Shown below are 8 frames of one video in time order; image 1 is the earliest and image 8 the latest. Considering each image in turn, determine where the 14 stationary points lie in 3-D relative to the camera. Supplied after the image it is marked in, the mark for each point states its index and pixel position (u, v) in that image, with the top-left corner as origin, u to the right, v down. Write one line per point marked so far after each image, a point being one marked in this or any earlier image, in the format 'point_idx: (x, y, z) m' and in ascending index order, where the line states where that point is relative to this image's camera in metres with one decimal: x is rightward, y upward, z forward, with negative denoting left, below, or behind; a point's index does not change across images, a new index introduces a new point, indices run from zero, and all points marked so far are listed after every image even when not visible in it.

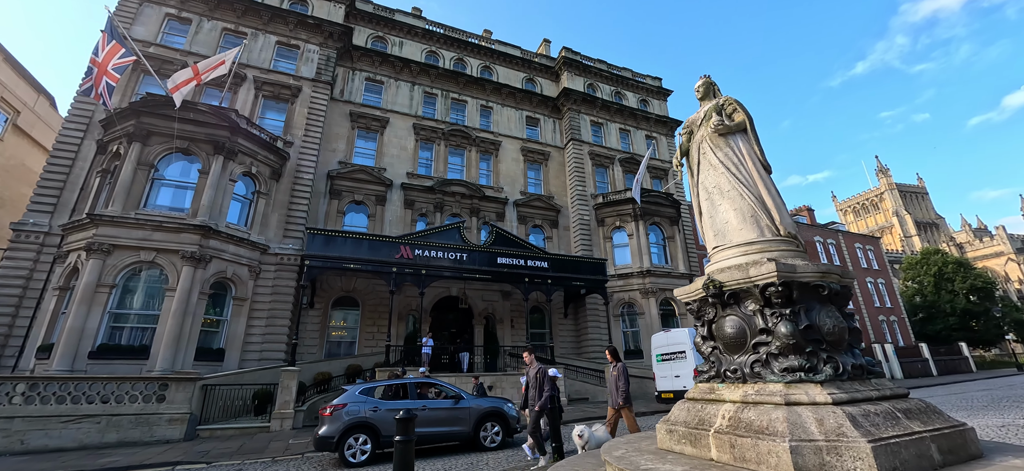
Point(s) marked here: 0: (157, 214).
0: (-13.4, +0.8, +14.6) m
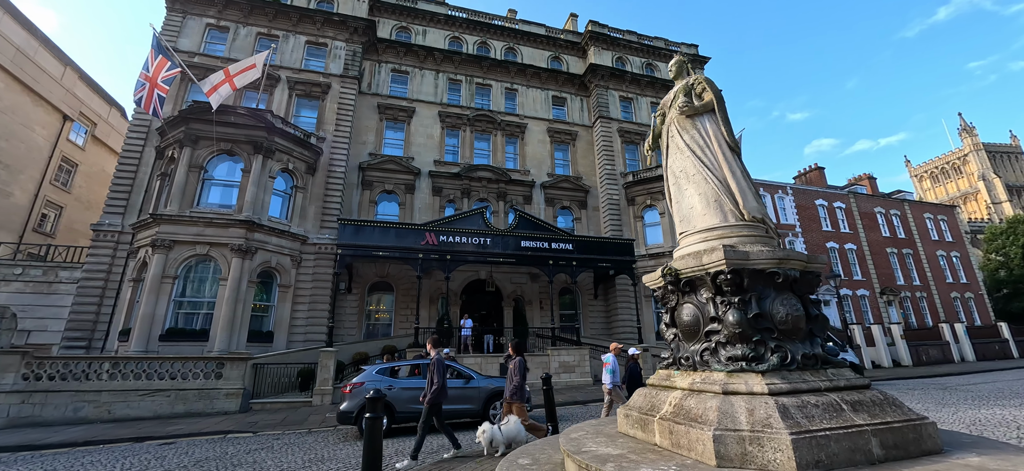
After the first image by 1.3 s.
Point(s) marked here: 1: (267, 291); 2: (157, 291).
0: (-12.6, +1.0, +16.1) m
1: (-10.7, -2.5, +17.0) m
2: (-13.3, -2.1, +14.6) m
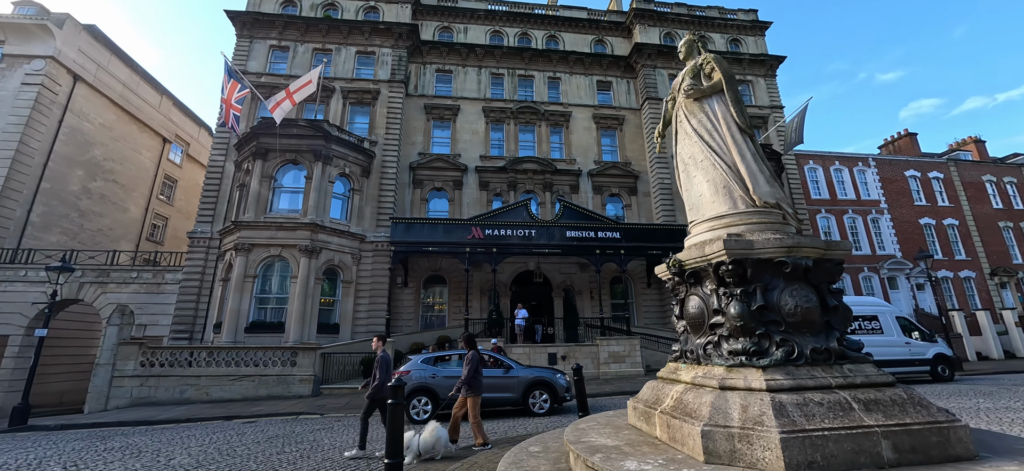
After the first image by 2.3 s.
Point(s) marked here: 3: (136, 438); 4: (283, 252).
0: (-10.7, +0.9, +17.9) m
1: (-8.6, -2.5, +18.5) m
2: (-11.5, -2.3, +16.5) m
3: (-7.6, -4.1, +7.8) m
4: (-10.2, -0.7, +17.2) m
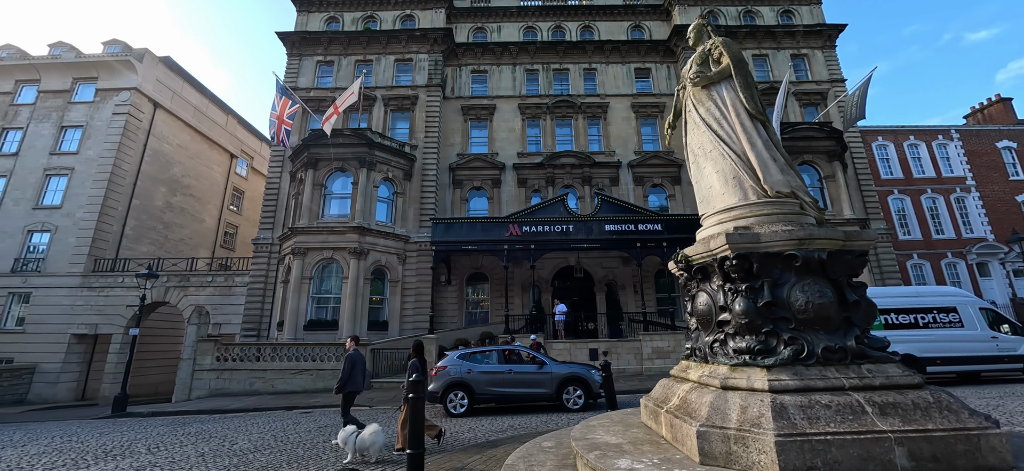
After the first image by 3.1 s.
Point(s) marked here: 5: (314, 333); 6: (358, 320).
0: (-9.0, +0.7, +19.1) m
1: (-6.6, -2.6, +19.6) m
2: (-9.8, -2.5, +17.9) m
3: (-6.9, -4.3, +8.8) m
4: (-8.4, -0.9, +18.4) m
5: (-9.0, -4.5, +17.6) m
6: (-7.1, -3.9, +17.9) m
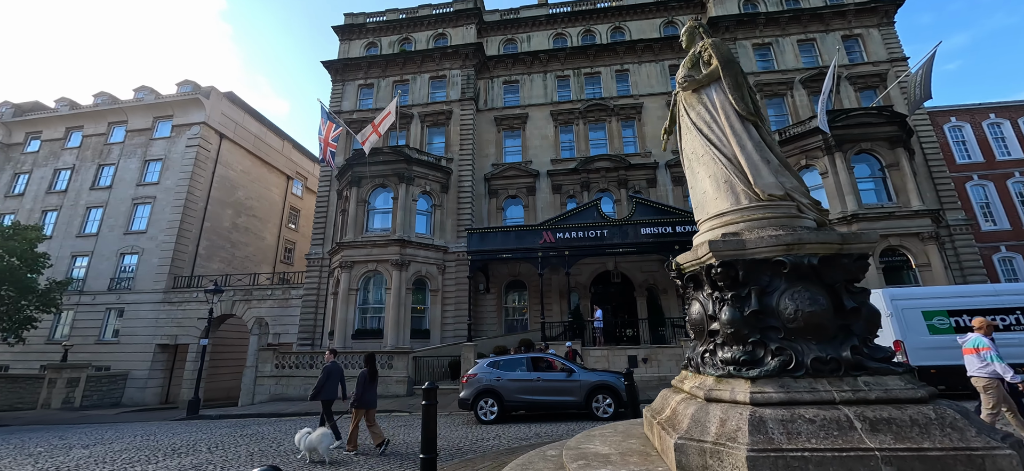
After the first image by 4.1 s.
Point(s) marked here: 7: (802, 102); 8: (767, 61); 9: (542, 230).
0: (-7.2, 0.0, +20.2) m
1: (-4.7, -3.2, +20.3) m
2: (-8.1, -3.2, +19.0) m
3: (-6.2, -4.8, +9.6) m
4: (-6.7, -1.6, +19.4) m
5: (-7.3, -5.1, +18.6) m
6: (-5.4, -4.5, +18.7) m
7: (+13.9, +6.4, +18.4) m
8: (+13.1, +9.0, +19.9) m
9: (+1.5, +0.3, +18.9) m
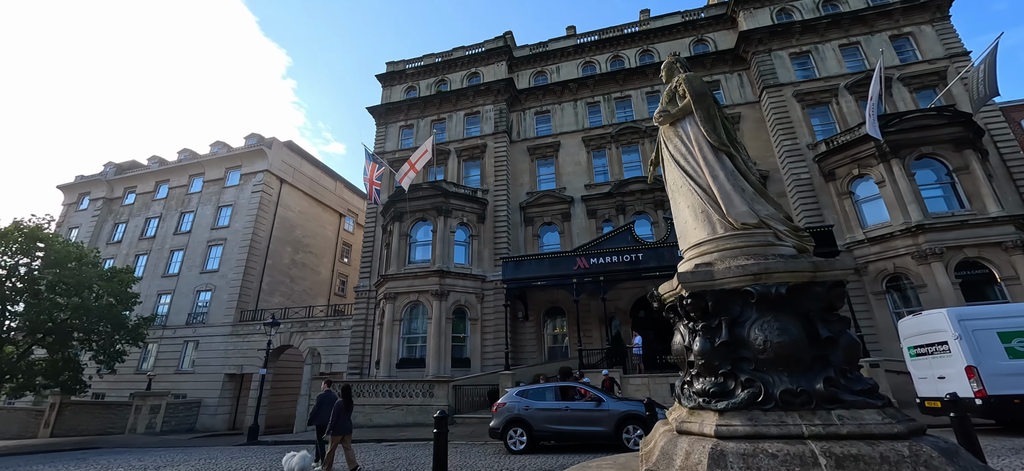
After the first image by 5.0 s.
0: (-5.3, -1.7, +21.1) m
1: (-2.7, -4.8, +20.7) m
2: (-6.2, -4.9, +19.8) m
3: (-5.4, -5.8, +10.2) m
4: (-4.9, -3.2, +20.1) m
5: (-5.4, -6.7, +19.2) m
6: (-3.5, -6.1, +19.1) m
7: (+15.2, +5.7, +17.3) m
8: (+14.5, +8.2, +19.0) m
9: (+3.2, -1.0, +18.8) m
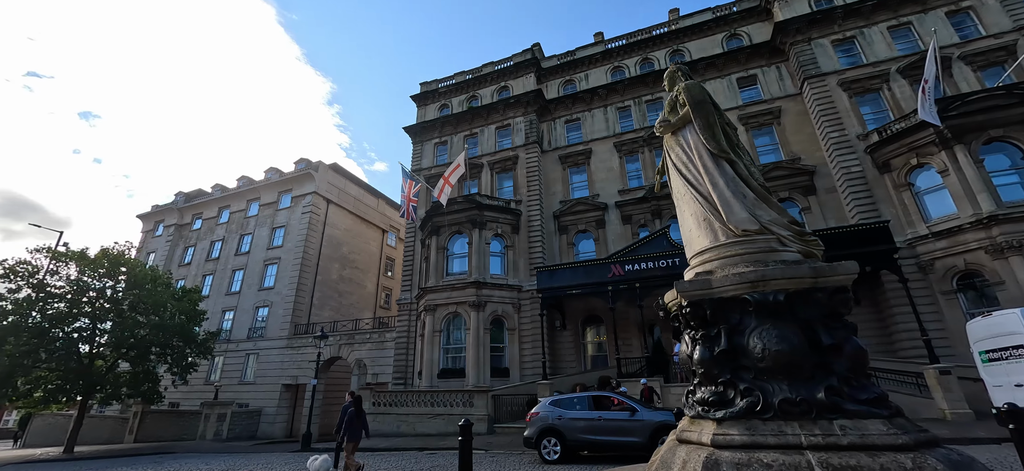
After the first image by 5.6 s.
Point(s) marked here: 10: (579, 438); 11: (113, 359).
0: (-3.4, -2.4, +21.7) m
1: (-0.7, -5.4, +20.9) m
2: (-4.3, -5.6, +20.4) m
3: (-4.4, -6.3, +10.7) m
4: (-3.0, -3.9, +20.6) m
5: (-3.4, -7.4, +19.6) m
6: (-1.6, -6.7, +19.4) m
7: (+16.3, +5.9, +16.0) m
8: (+15.8, +8.3, +17.8) m
9: (+4.8, -1.3, +18.6) m
10: (+1.5, -4.7, +8.9) m
11: (-17.5, -5.4, +16.9) m
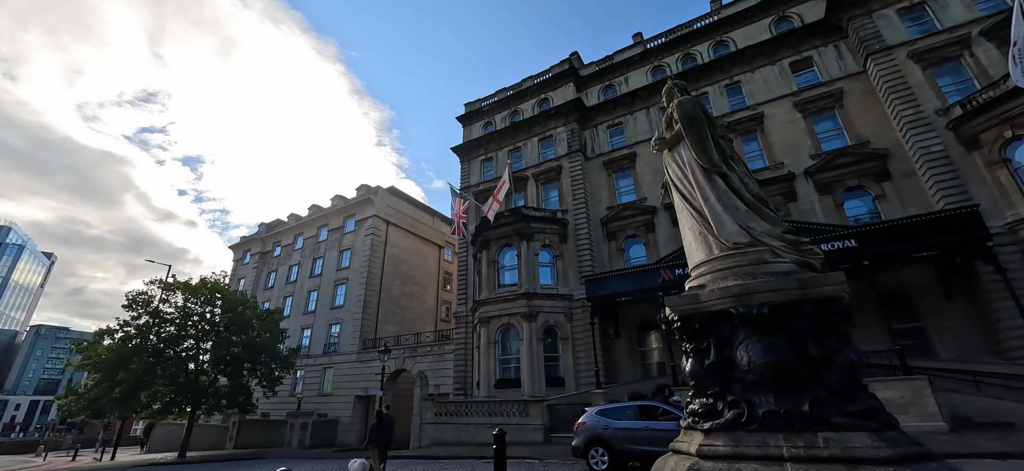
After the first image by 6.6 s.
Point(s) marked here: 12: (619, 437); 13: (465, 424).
0: (-0.5, -3.2, +22.2) m
1: (+2.2, -6.0, +21.0) m
2: (-1.4, -6.4, +21.0) m
3: (-2.9, -6.9, +11.4) m
4: (-0.2, -4.6, +21.1) m
5: (-0.5, -8.1, +20.1) m
6: (+1.2, -7.3, +19.6) m
7: (+17.6, +6.5, +14.0) m
8: (+17.2, +8.8, +16.0) m
9: (+7.0, -1.5, +18.0) m
10: (+2.6, -4.9, +8.8) m
11: (-15.0, -7.0, +19.5) m
12: (+2.5, -4.7, +8.9) m
13: (-2.2, -8.6, +17.4) m
